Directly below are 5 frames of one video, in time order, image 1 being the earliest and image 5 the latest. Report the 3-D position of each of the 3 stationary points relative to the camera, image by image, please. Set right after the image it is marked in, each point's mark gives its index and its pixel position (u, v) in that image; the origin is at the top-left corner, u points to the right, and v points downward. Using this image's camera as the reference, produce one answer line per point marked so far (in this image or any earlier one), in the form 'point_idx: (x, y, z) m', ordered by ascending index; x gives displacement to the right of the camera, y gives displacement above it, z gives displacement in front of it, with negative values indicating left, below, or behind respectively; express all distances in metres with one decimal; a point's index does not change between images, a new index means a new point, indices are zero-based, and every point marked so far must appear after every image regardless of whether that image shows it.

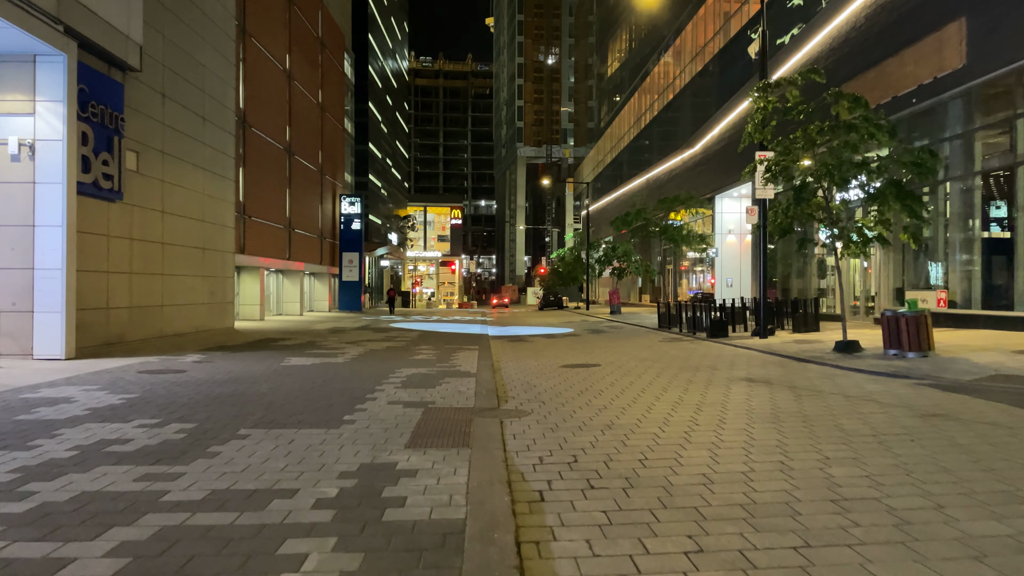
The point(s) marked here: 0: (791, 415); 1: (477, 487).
0: (+2.8, -1.3, +7.6) m
1: (-0.2, -1.3, +5.0) m
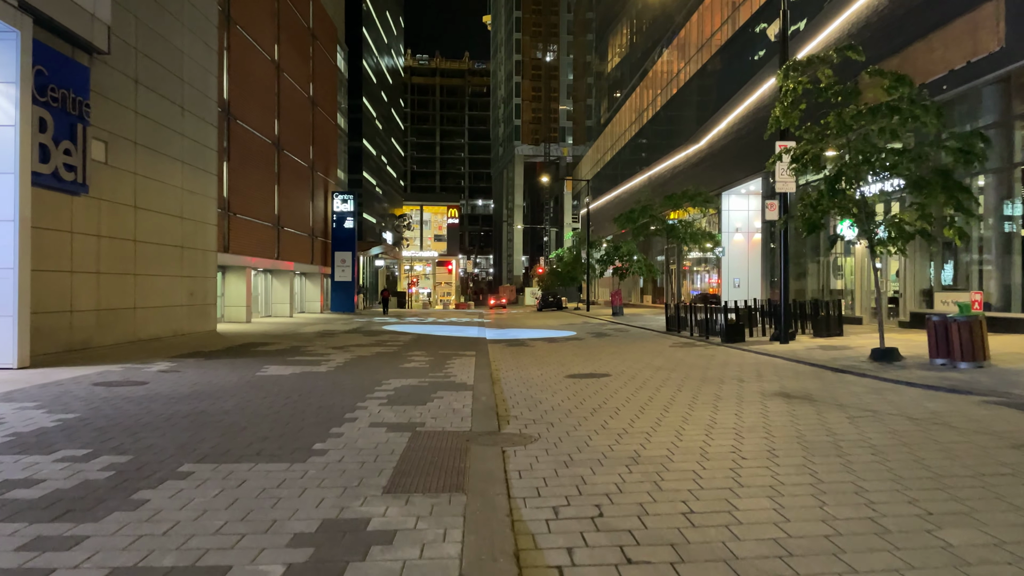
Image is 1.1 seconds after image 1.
0: (+2.9, -1.3, +6.3) m
1: (-0.2, -1.3, +3.7) m
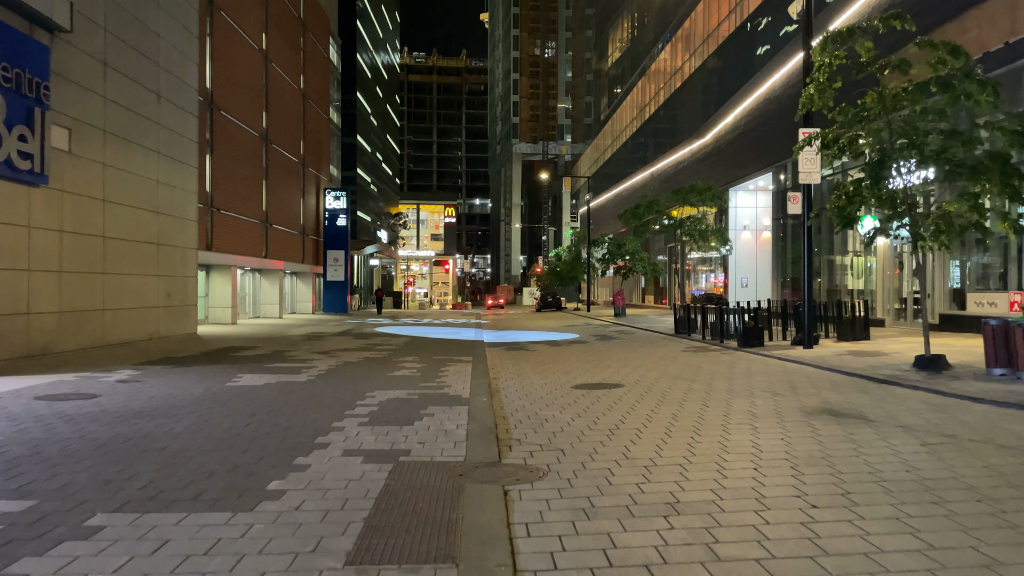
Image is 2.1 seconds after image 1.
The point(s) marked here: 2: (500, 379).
0: (+2.9, -1.3, +5.0) m
1: (-0.1, -1.3, +2.4) m
2: (-0.2, -1.4, +12.0) m
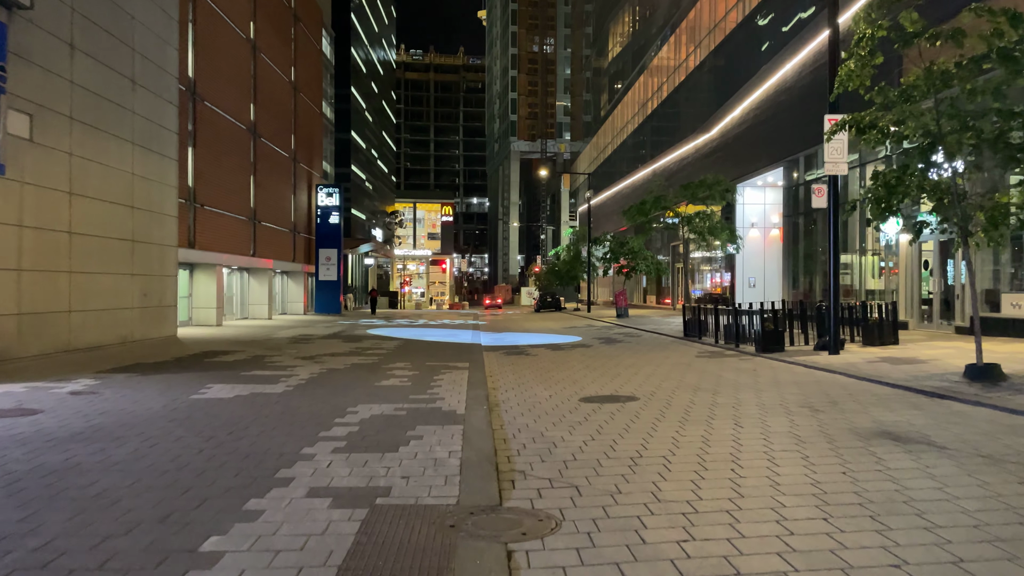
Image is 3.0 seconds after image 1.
0: (+2.9, -1.3, +3.8) m
1: (-0.1, -1.4, +1.2) m
2: (-0.2, -1.5, +10.8) m
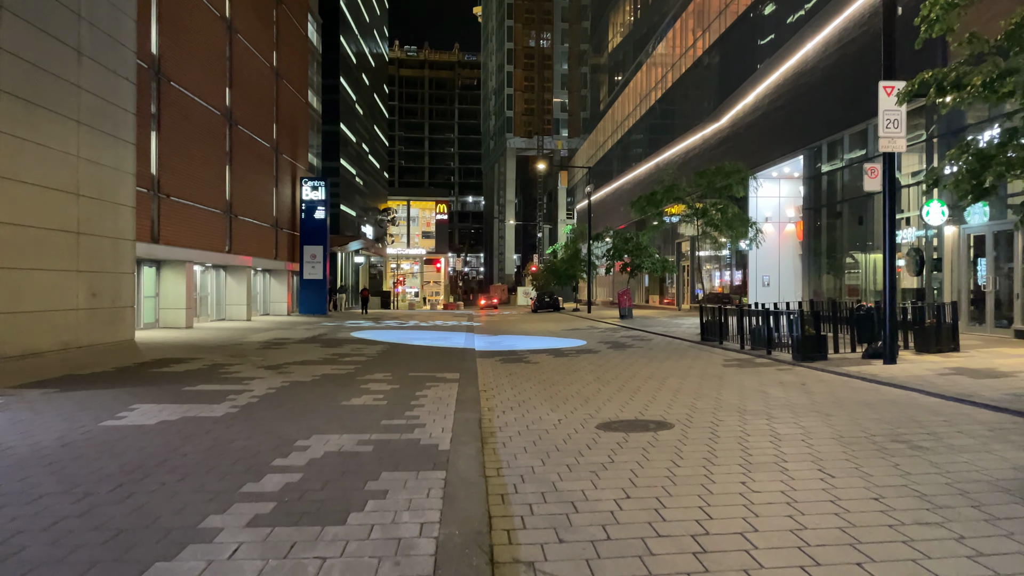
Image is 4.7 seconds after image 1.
0: (+2.9, -1.3, +1.8) m
1: (-0.1, -1.3, -0.9) m
2: (-0.2, -1.4, +8.8) m
